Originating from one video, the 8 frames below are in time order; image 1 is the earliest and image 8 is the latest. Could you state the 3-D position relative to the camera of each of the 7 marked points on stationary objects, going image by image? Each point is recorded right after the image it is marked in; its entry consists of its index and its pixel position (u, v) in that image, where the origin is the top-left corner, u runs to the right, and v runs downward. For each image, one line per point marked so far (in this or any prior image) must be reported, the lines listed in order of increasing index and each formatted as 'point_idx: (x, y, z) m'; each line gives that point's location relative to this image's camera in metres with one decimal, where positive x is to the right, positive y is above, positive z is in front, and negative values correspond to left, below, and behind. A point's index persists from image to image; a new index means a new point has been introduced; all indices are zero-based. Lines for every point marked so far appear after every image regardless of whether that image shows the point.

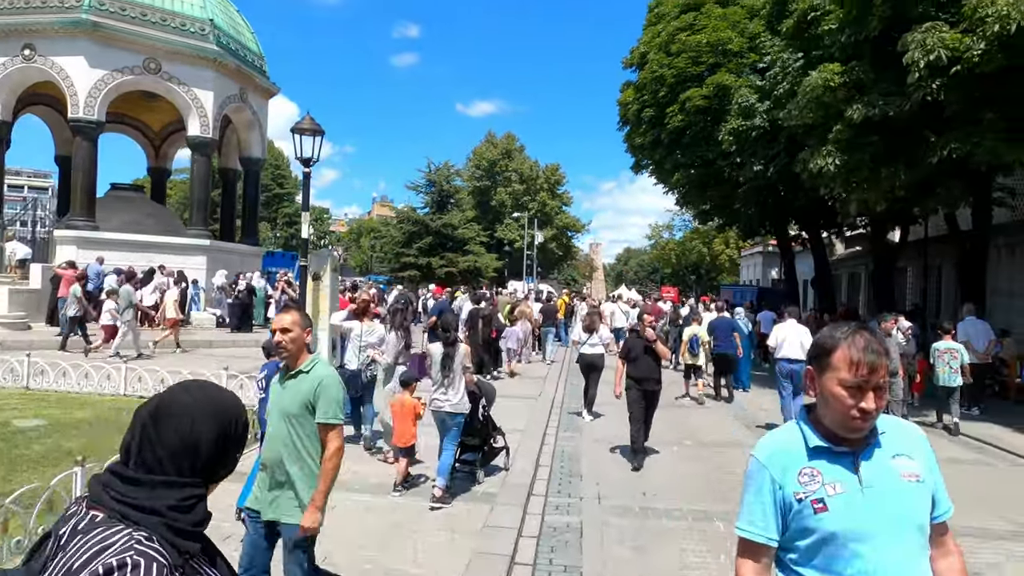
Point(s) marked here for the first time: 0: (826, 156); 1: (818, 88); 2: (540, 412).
0: (+6.1, +2.6, +12.7) m
1: (+6.0, +3.9, +12.8) m
2: (+0.4, -2.1, +10.9) m
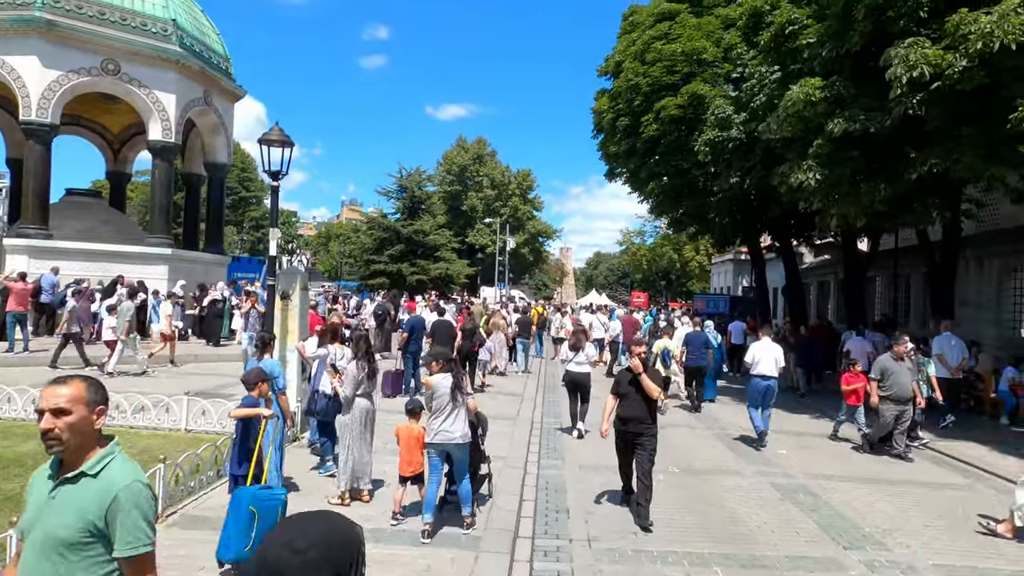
0: (+5.7, +2.3, +12.6) m
1: (+5.6, +3.6, +12.7) m
2: (+0.1, -2.4, +10.5) m
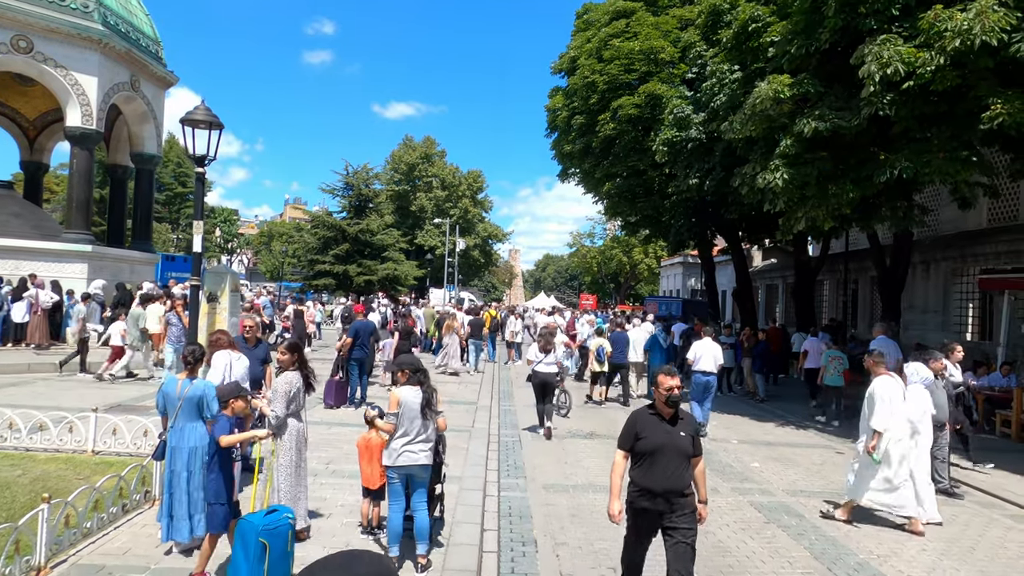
0: (+4.9, +2.2, +12.2) m
1: (+4.8, +3.5, +12.2) m
2: (-0.5, -2.4, +9.6) m
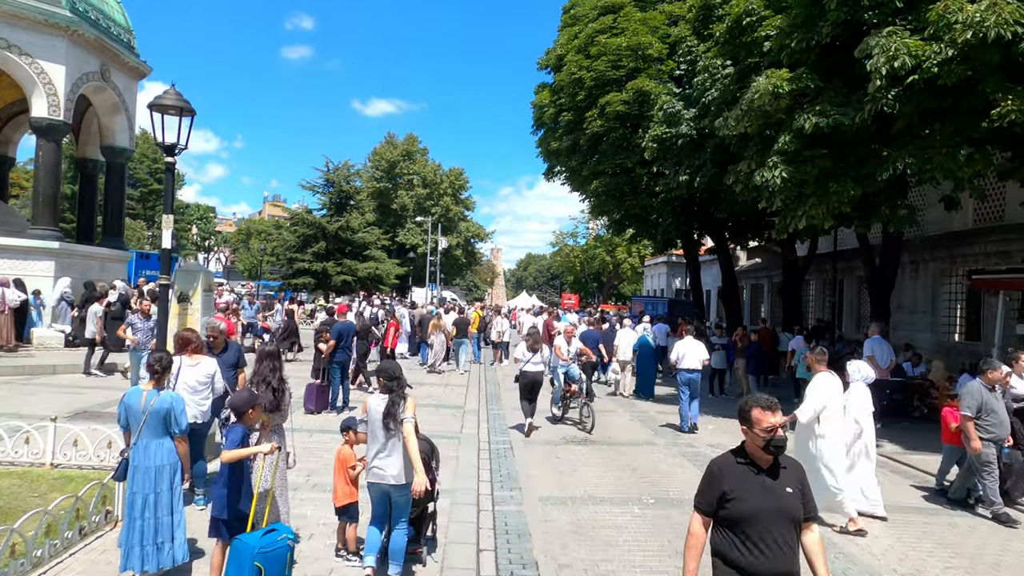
0: (+4.7, +2.2, +11.8) m
1: (+4.6, +3.5, +11.9) m
2: (-0.6, -2.4, +9.1) m
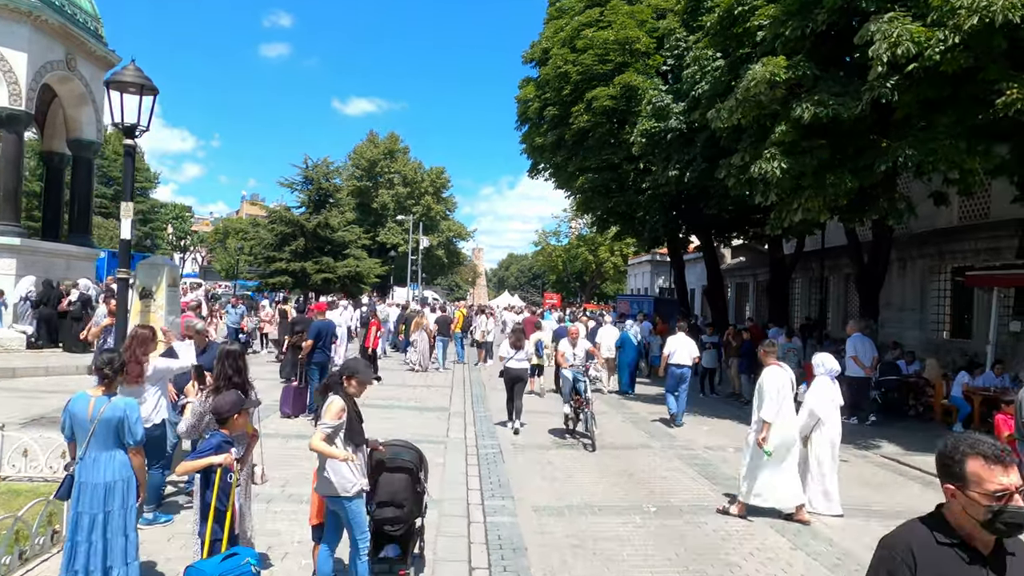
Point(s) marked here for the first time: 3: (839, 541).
0: (+4.5, +2.2, +11.4) m
1: (+4.4, +3.6, +11.5) m
2: (-0.8, -2.3, +8.6) m
3: (+3.2, -2.5, +6.4) m
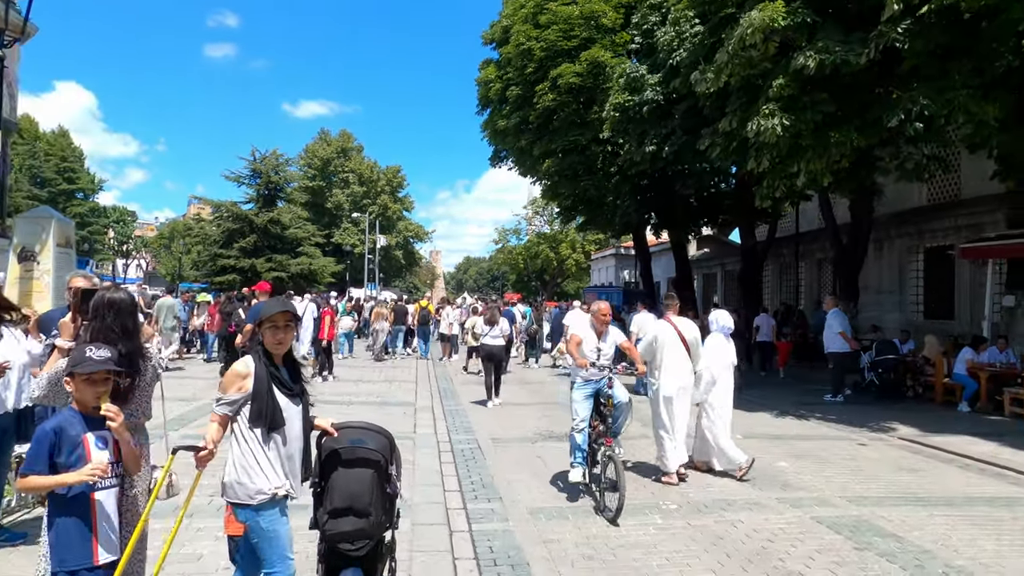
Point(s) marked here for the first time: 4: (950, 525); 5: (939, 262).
0: (+4.0, +2.7, +10.4) m
1: (+3.9, +4.0, +10.4) m
2: (-0.9, -1.9, +7.2) m
3: (+3.1, -2.0, +5.2) m
4: (+3.7, -2.0, +5.5) m
5: (+12.2, +0.7, +18.8) m
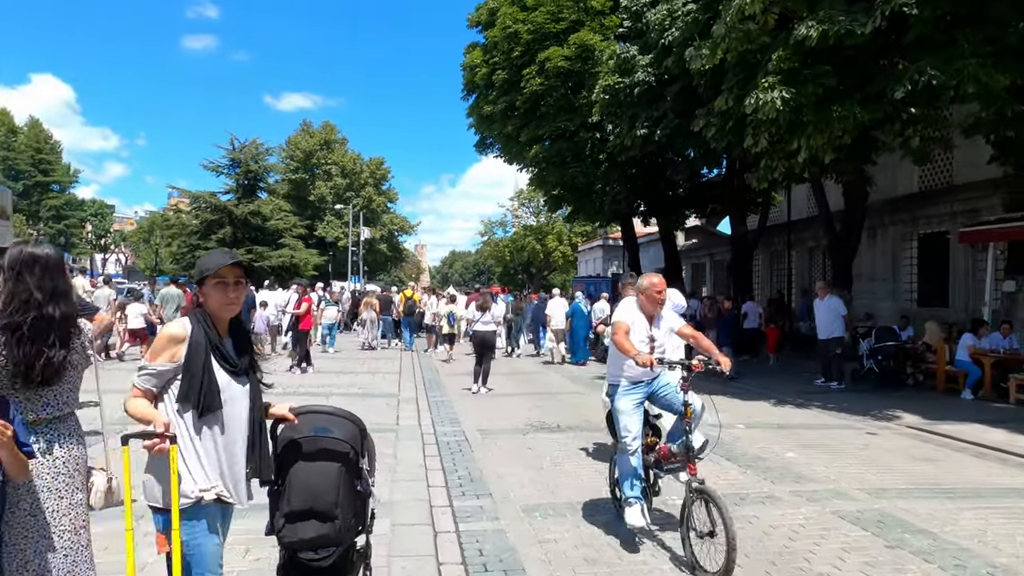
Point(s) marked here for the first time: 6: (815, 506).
0: (+3.8, +3.0, +9.9) m
1: (+3.7, +4.3, +9.9) m
2: (-1.0, -1.7, +6.6) m
3: (+3.1, -1.8, +4.7) m
4: (+3.6, -1.8, +5.0) m
5: (+11.9, +1.1, +18.5) m
6: (+2.5, -1.8, +5.4) m
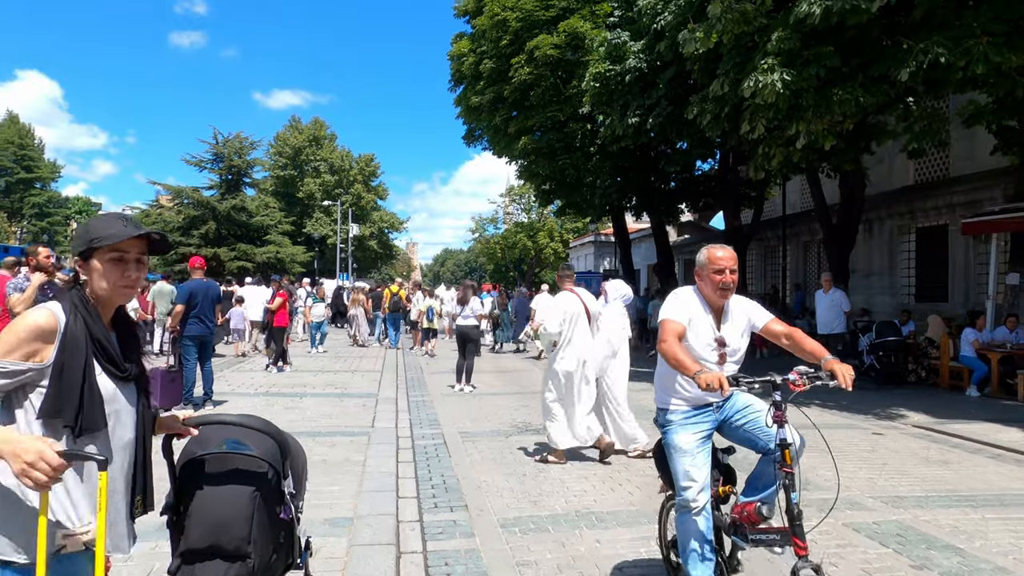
0: (+3.6, +3.1, +9.3) m
1: (+3.5, +4.4, +9.3) m
2: (-1.2, -1.6, +6.0) m
3: (+2.9, -1.7, +4.2) m
4: (+3.5, -1.7, +4.5) m
5: (+11.5, +1.2, +18.0) m
6: (+2.3, -1.7, +4.9) m
